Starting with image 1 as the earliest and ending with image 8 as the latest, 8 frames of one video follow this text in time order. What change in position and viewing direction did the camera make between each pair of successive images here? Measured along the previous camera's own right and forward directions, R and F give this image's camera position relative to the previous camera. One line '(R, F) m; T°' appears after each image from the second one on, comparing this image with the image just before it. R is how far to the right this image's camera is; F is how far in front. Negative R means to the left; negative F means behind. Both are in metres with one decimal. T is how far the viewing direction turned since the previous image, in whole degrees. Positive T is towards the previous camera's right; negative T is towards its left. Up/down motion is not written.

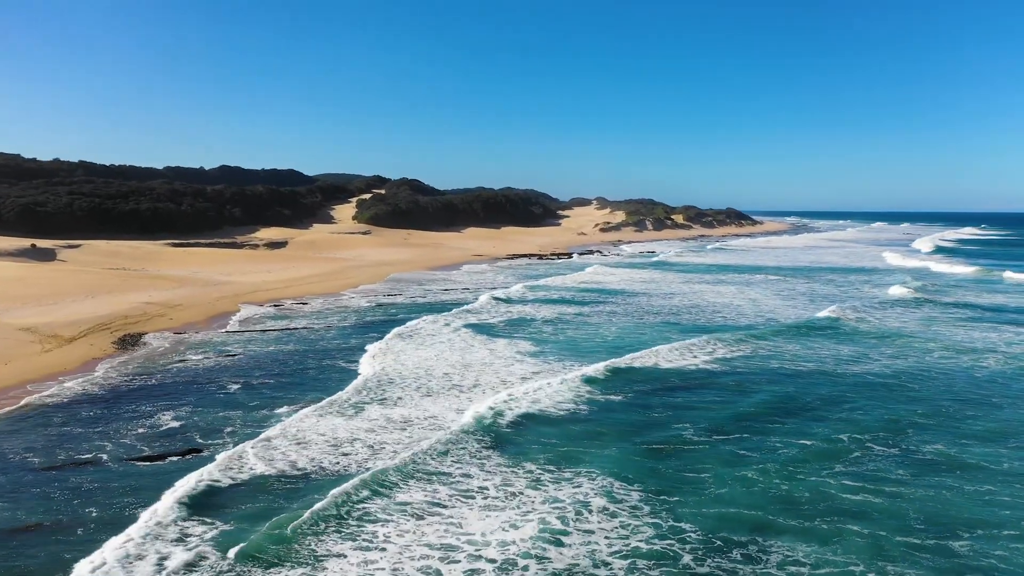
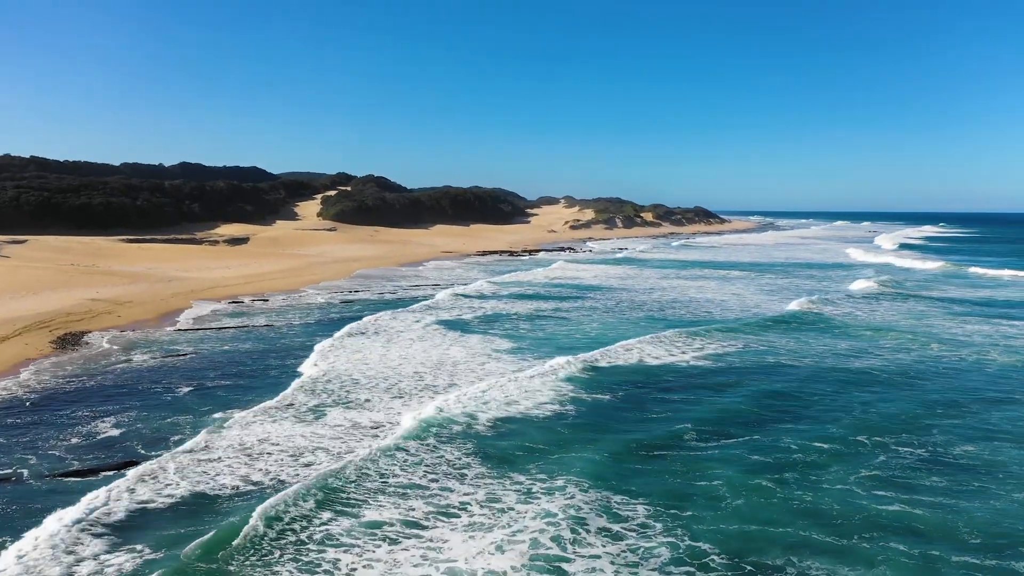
(-0.2, +1.3) m; +2°
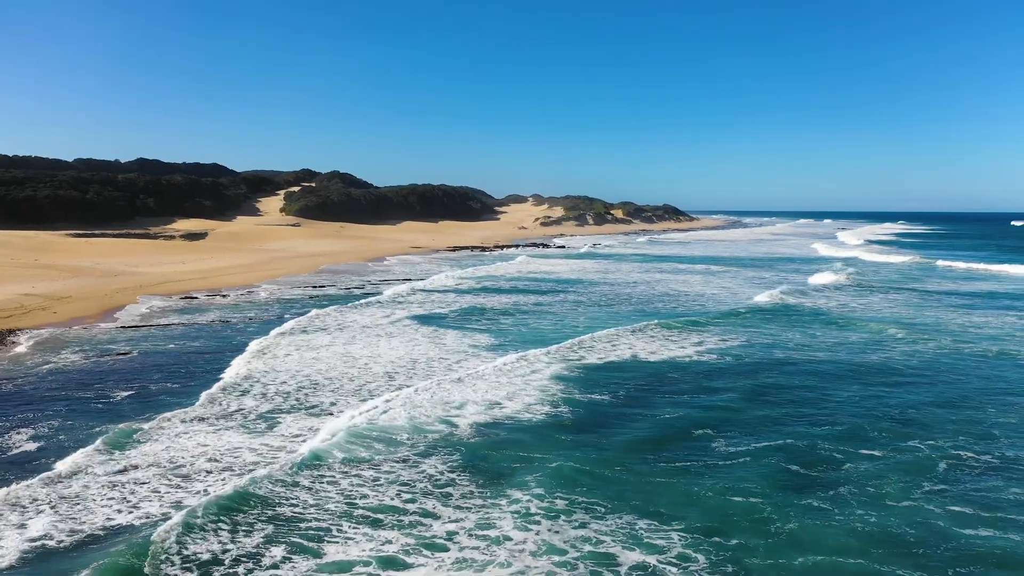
(-0.3, +1.7) m; +2°
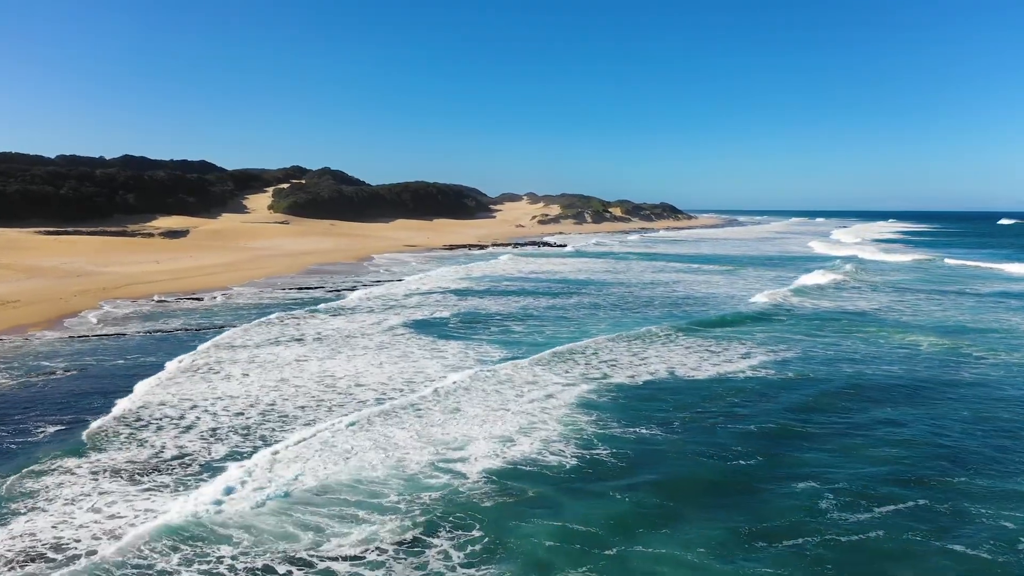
(-0.3, +2.4) m; 0°
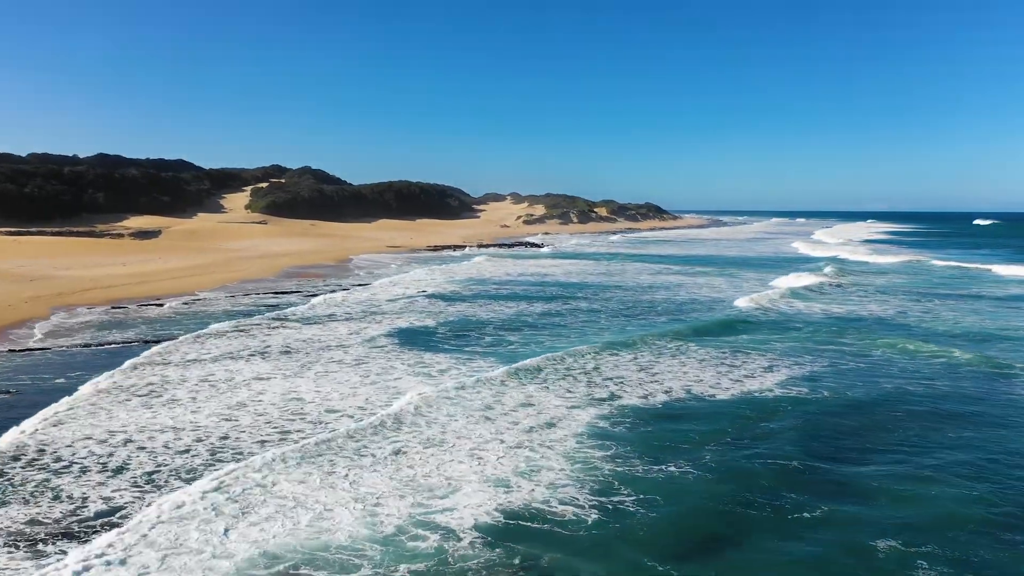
(-0.2, +1.5) m; +1°
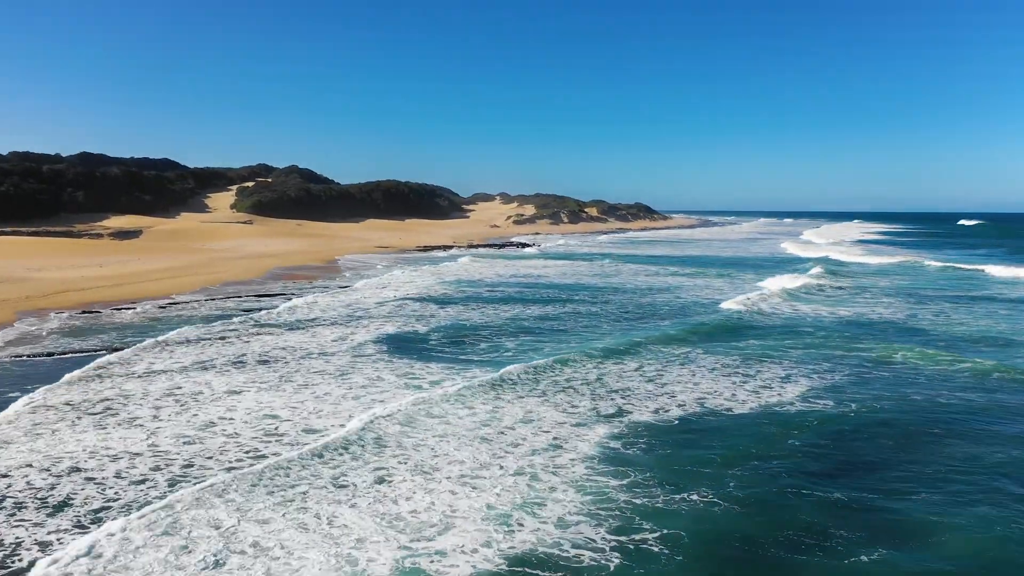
(-0.1, +0.9) m; +1°
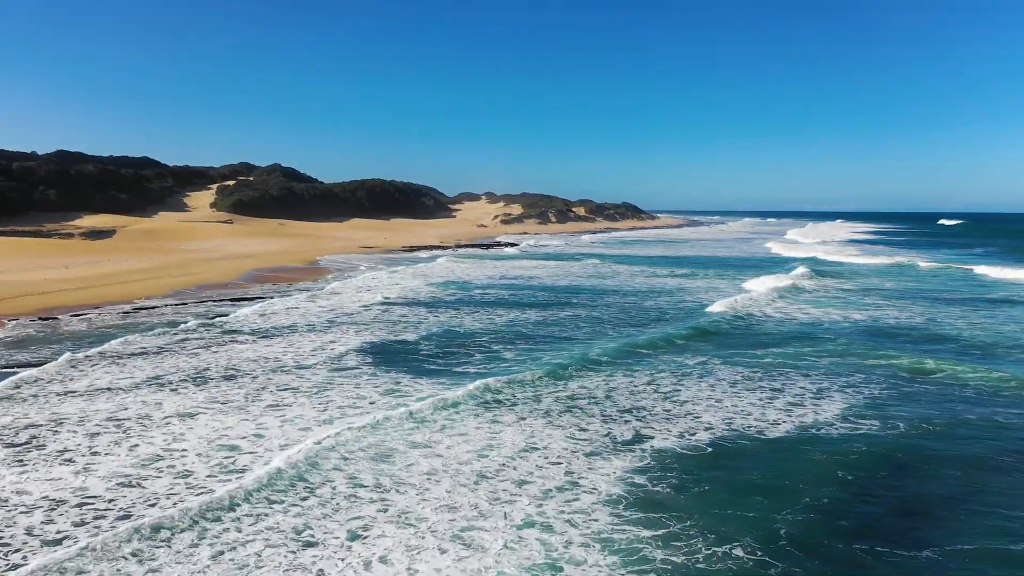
(-0.2, +1.3) m; +1°
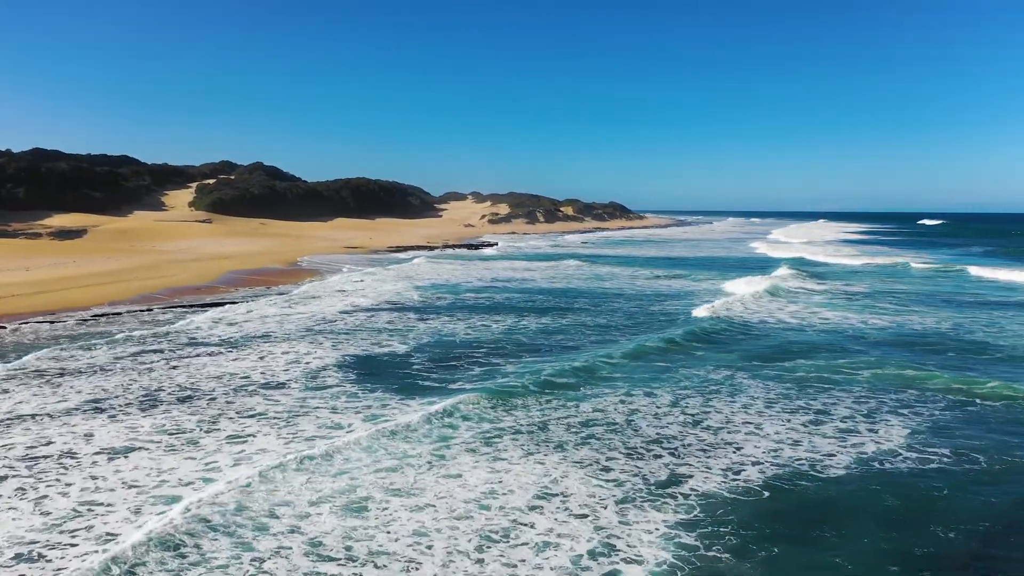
(-0.2, +1.4) m; +1°
